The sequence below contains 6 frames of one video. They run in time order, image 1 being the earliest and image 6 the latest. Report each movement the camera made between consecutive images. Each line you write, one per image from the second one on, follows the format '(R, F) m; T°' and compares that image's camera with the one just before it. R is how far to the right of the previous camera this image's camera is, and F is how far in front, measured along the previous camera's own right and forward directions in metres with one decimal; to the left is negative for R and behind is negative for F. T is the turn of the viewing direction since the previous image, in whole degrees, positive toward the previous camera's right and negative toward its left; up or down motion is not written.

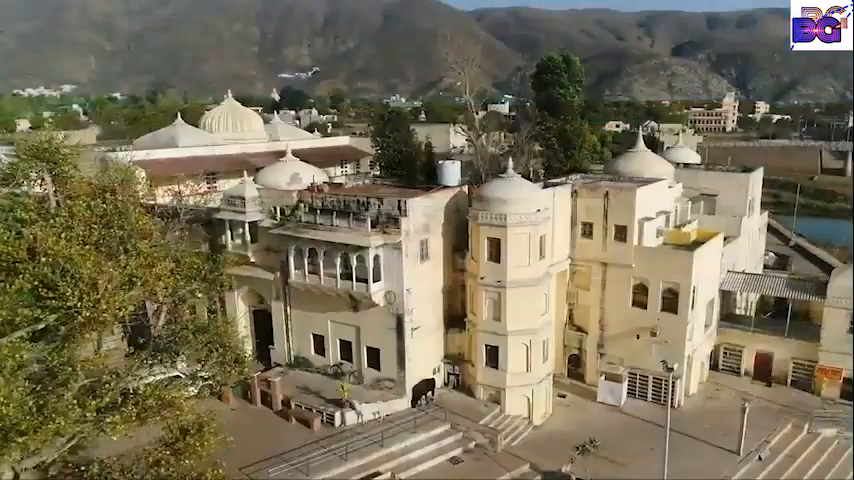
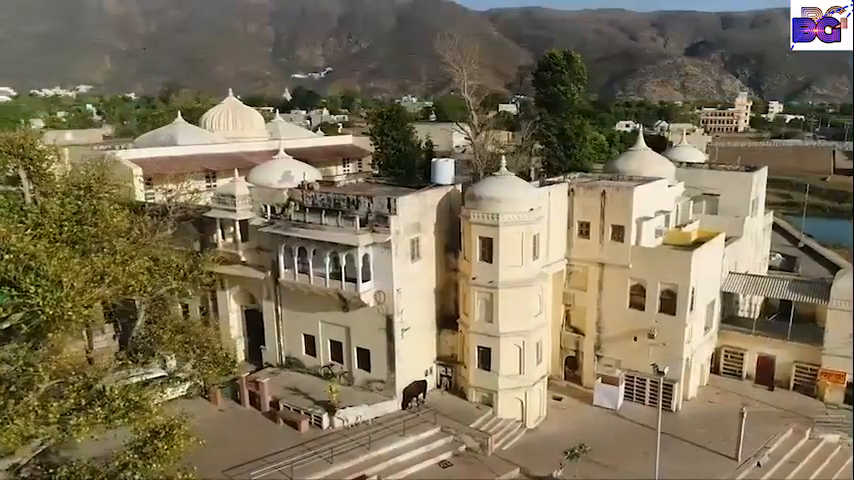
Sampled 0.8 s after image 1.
(+0.6, +0.4) m; -1°
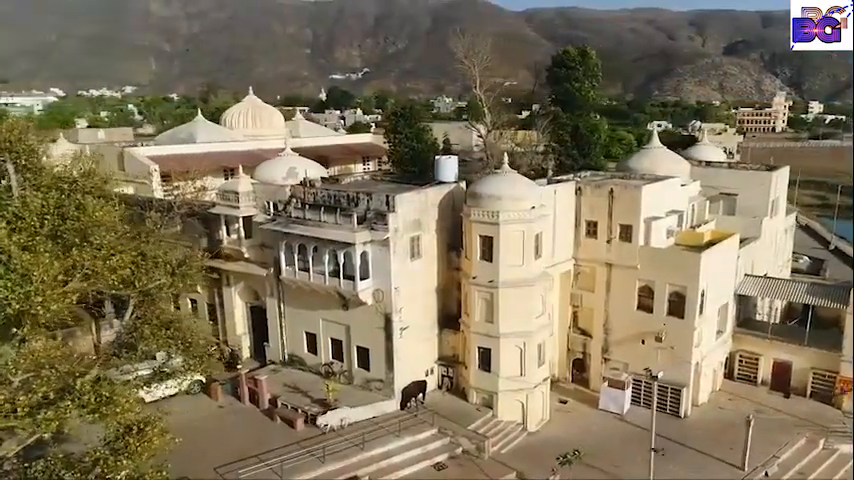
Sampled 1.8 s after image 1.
(+0.9, +0.3) m; -3°
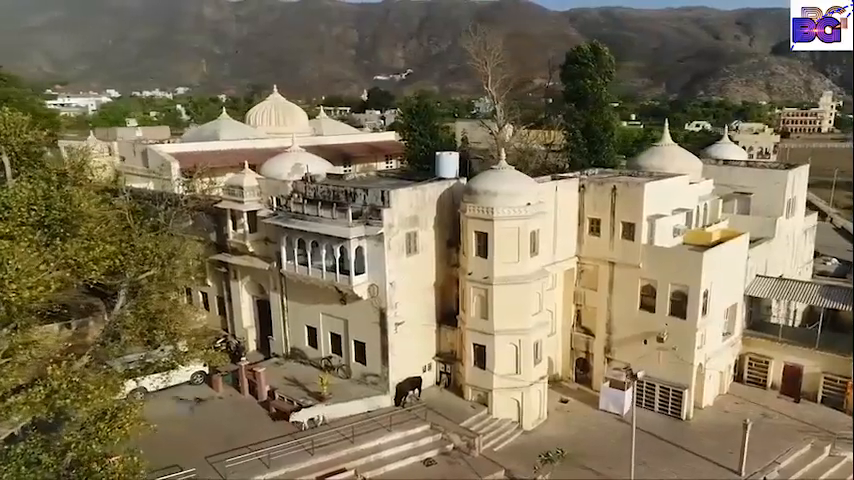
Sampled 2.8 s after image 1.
(+1.2, 0.0) m; -3°
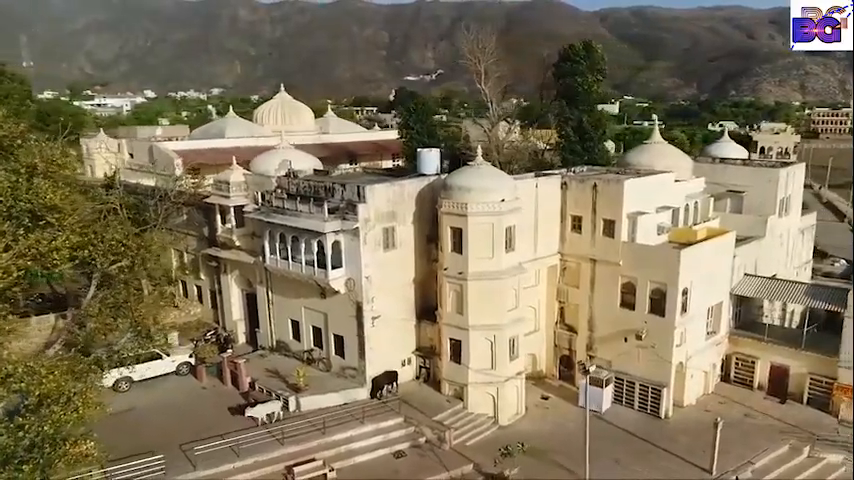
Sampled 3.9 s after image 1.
(+1.4, -0.1) m; -2°
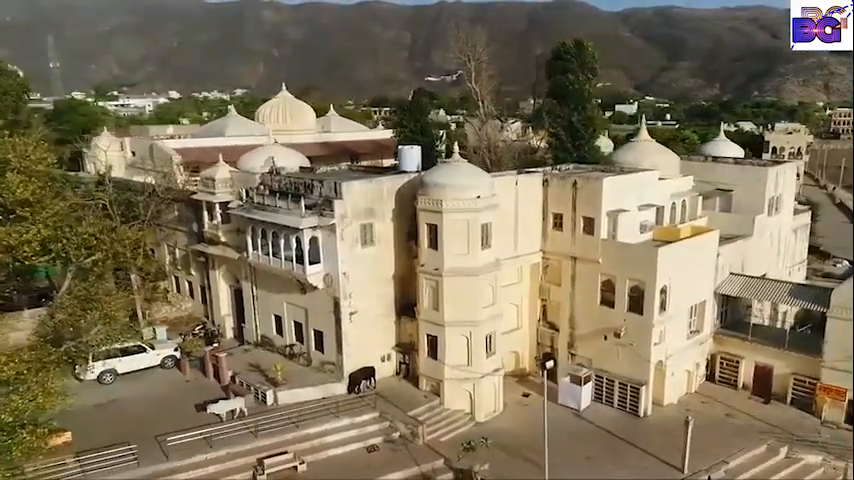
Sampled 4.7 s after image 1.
(+1.2, -0.1) m; -1°
